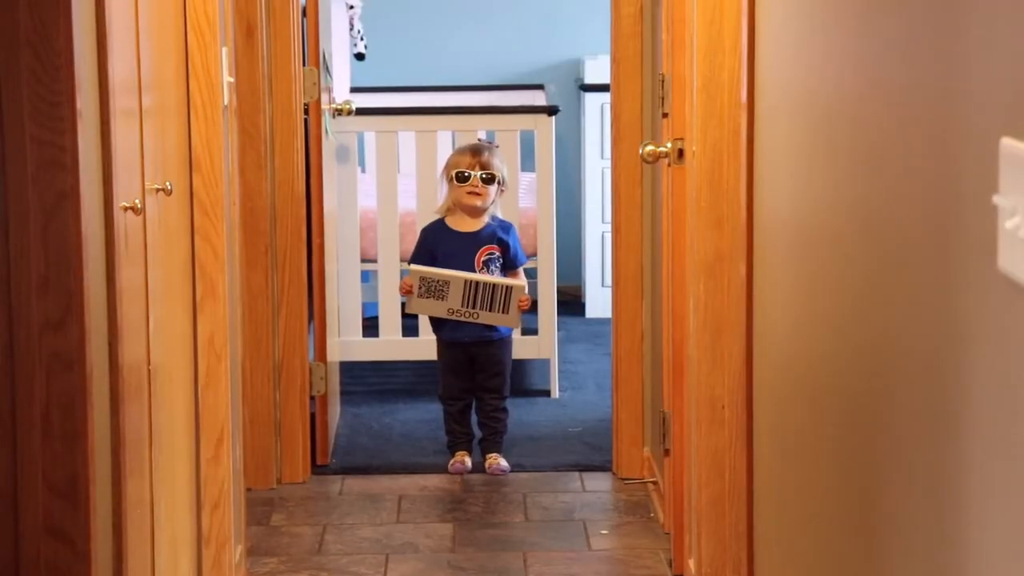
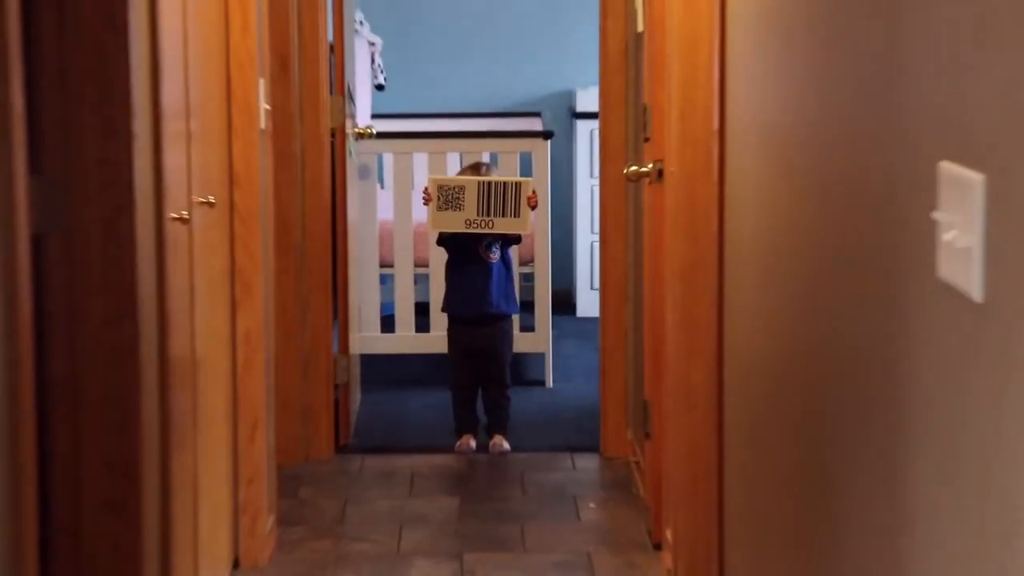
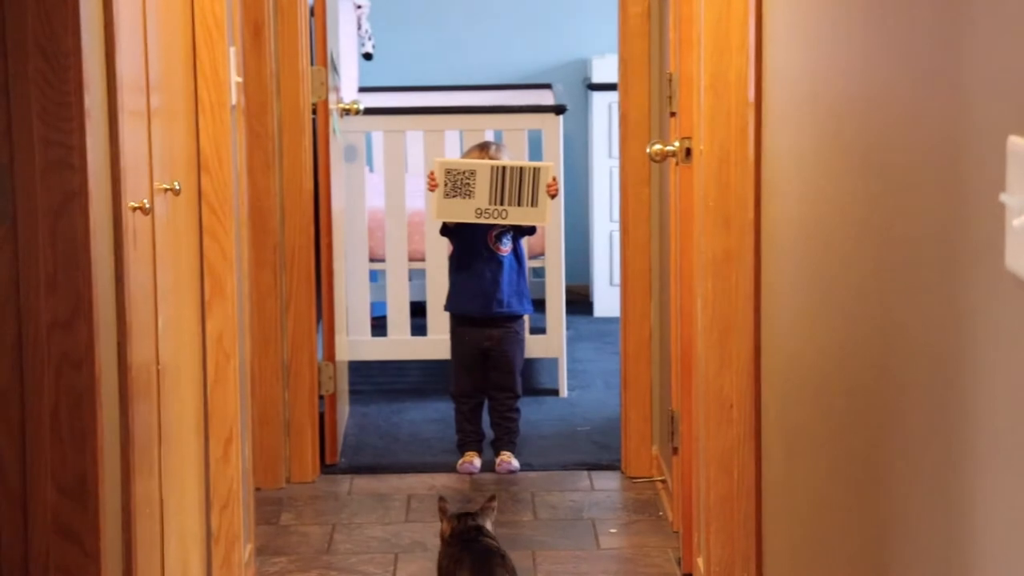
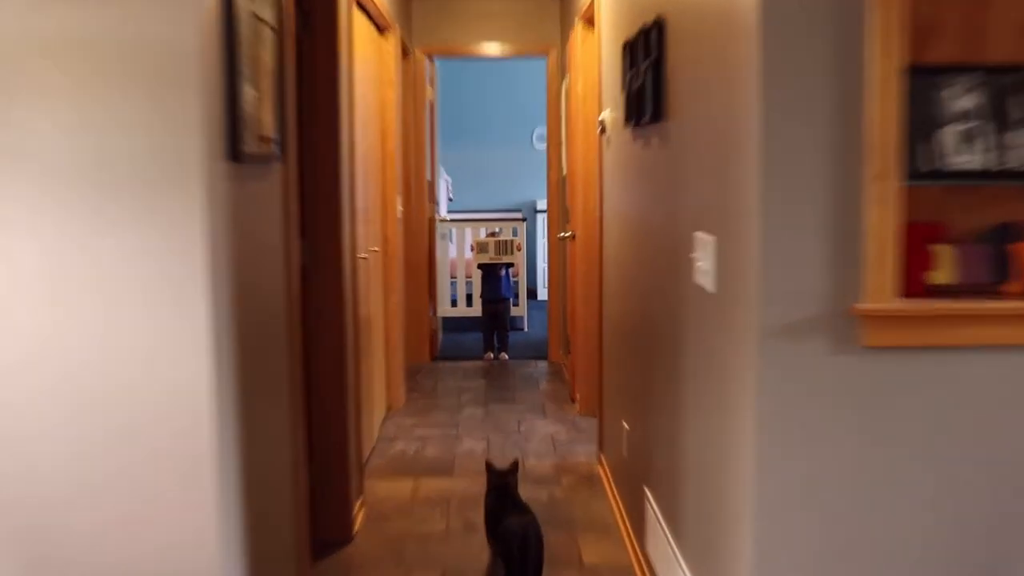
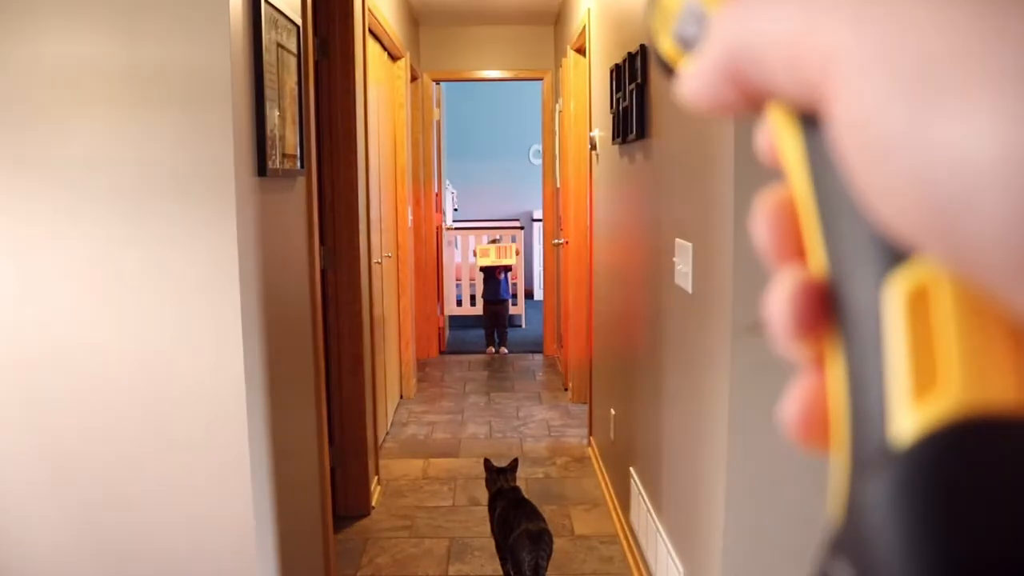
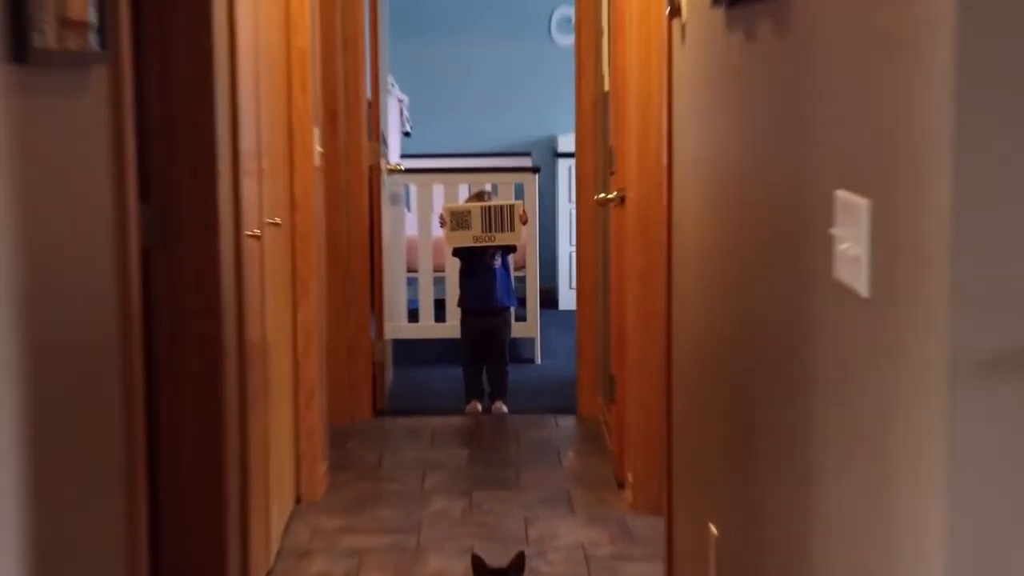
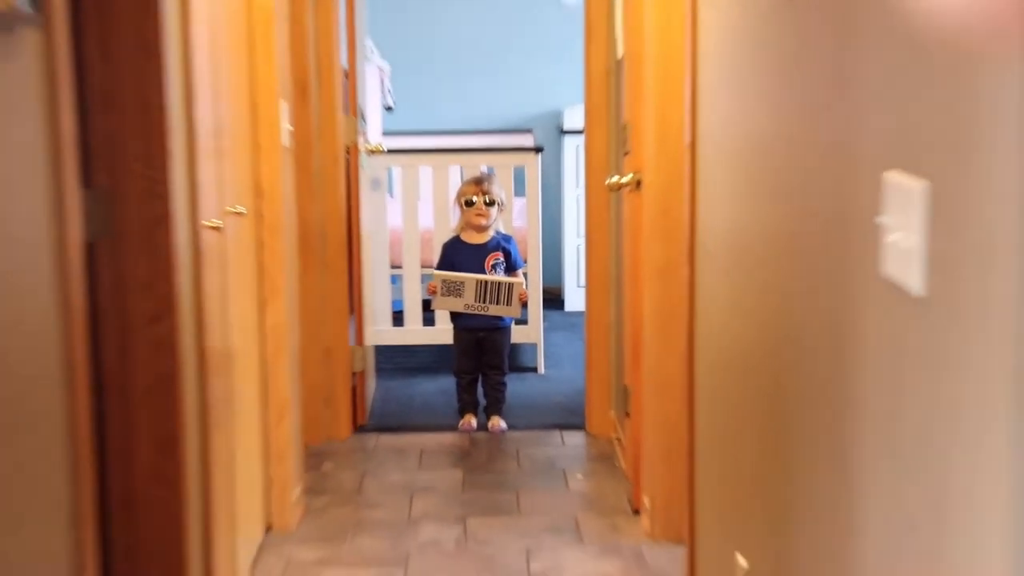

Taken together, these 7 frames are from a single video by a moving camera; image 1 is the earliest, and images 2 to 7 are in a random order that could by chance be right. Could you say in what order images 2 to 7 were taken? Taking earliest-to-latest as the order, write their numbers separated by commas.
7, 5, 4, 6, 2, 3
